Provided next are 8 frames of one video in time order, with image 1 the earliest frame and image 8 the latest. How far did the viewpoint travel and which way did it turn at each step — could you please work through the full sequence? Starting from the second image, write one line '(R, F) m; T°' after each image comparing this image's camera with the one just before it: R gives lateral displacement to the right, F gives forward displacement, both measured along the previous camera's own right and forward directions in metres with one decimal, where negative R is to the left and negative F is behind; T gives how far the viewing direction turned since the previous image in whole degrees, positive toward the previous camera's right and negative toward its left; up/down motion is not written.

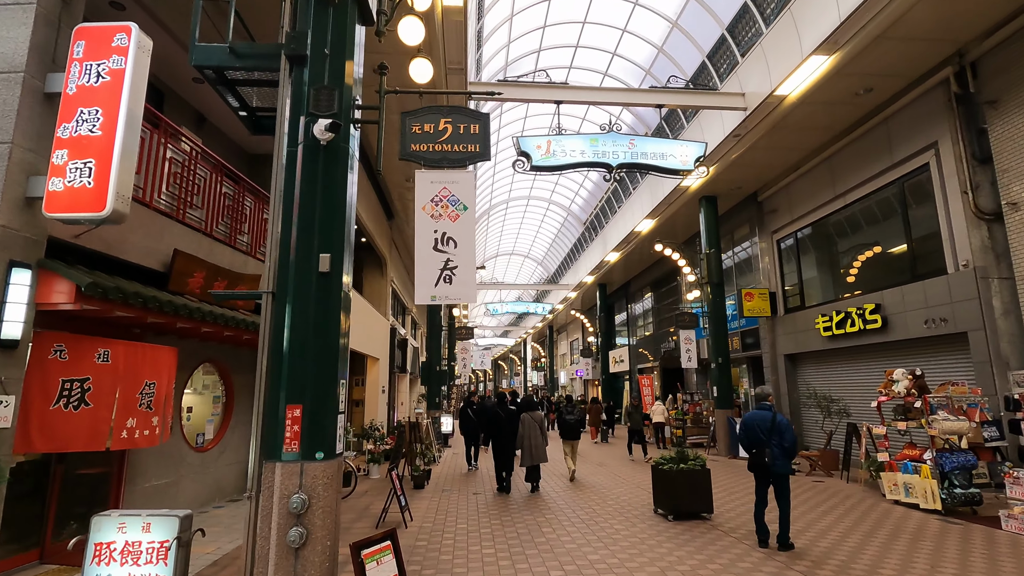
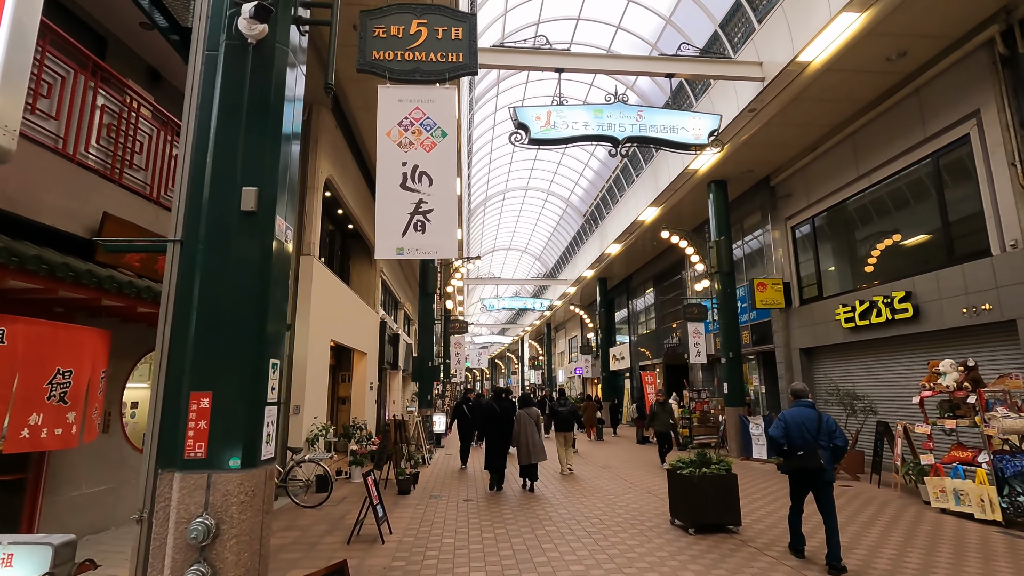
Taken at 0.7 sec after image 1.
(0.0, +0.9) m; 0°
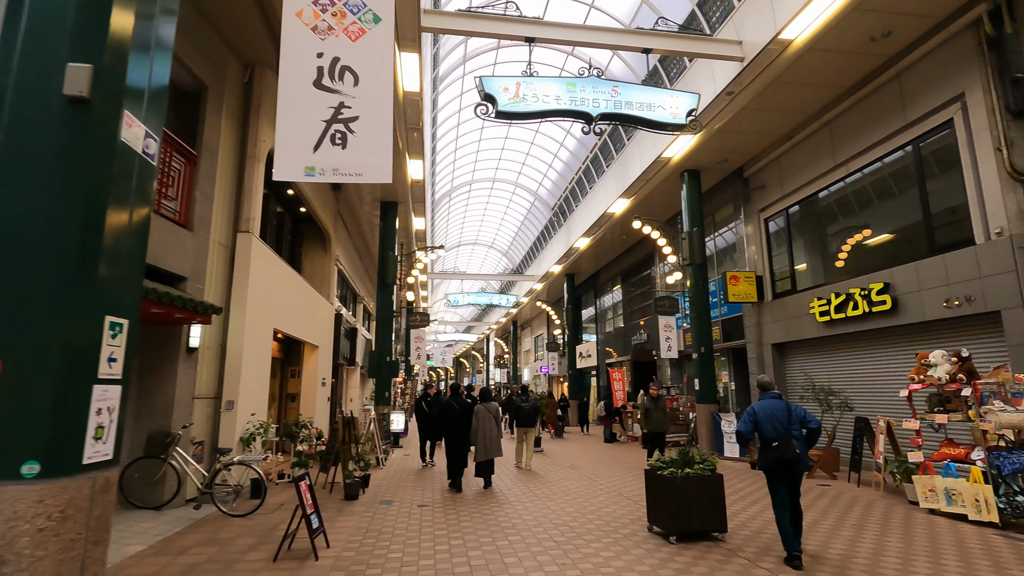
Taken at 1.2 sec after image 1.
(0.0, +0.7) m; +4°
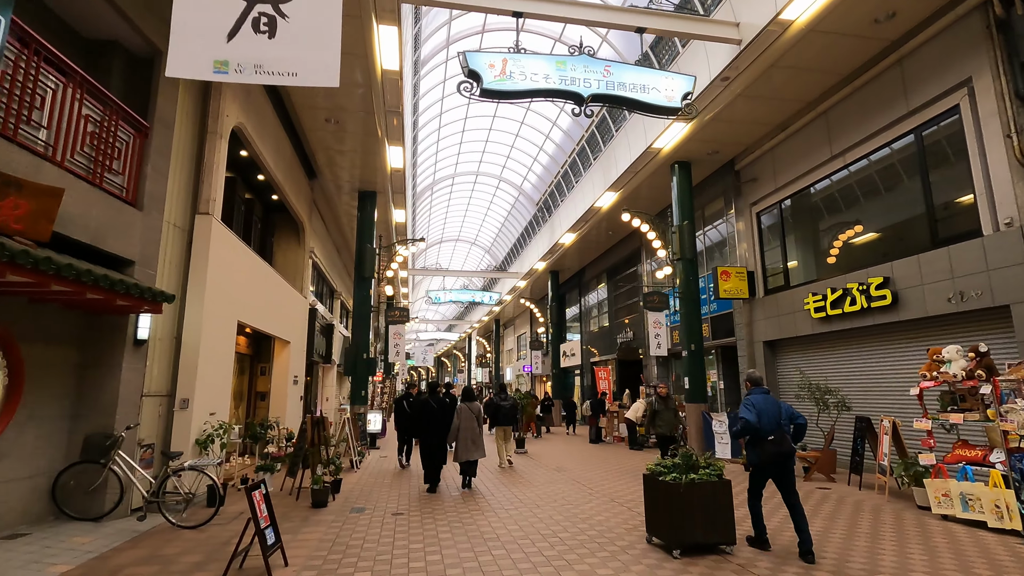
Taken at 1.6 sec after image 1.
(0.0, +0.5) m; +2°
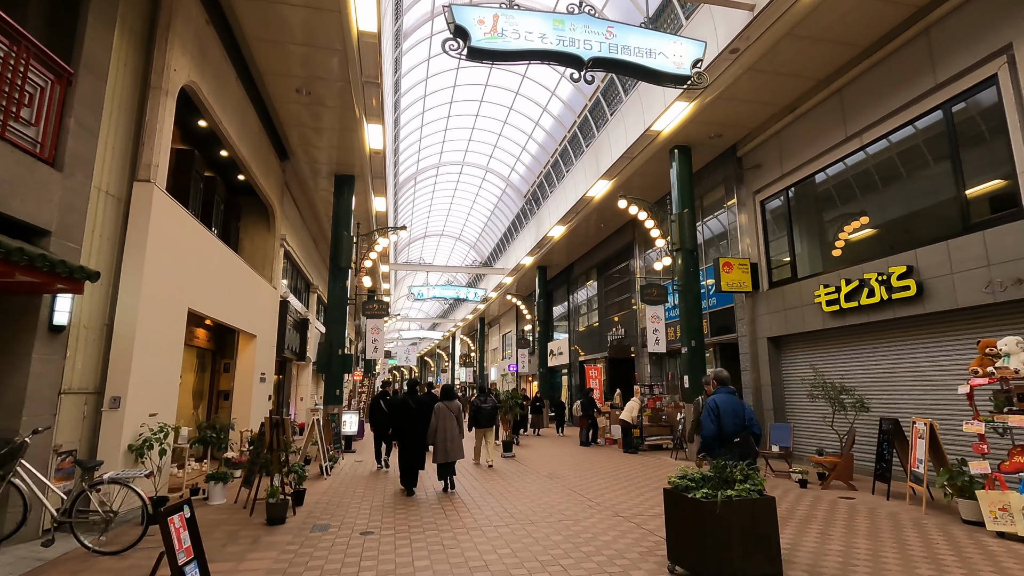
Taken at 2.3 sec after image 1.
(-0.1, +0.8) m; +2°
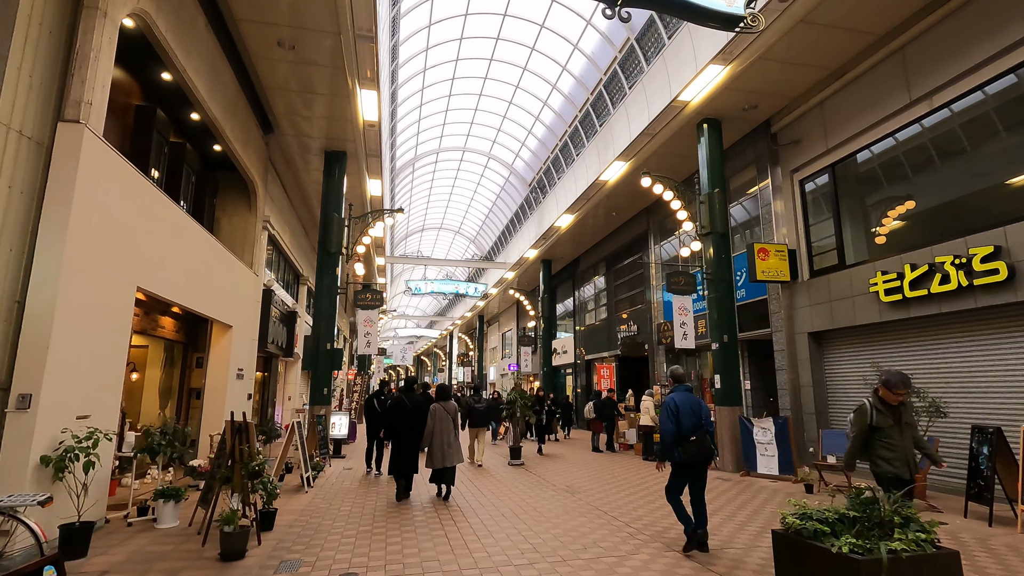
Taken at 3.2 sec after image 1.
(-0.2, +1.2) m; 0°
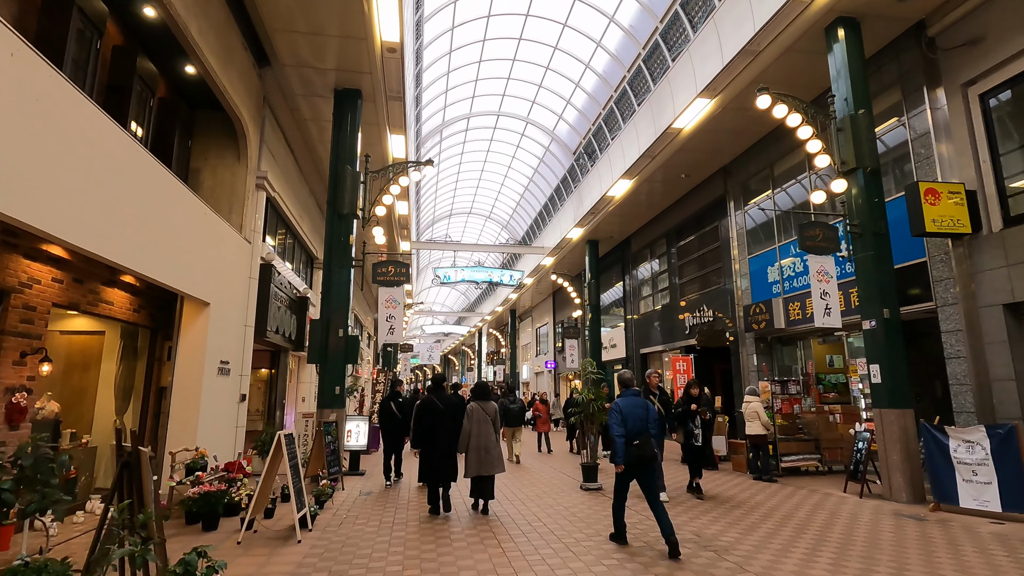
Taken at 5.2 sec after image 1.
(-0.6, +2.5) m; -3°
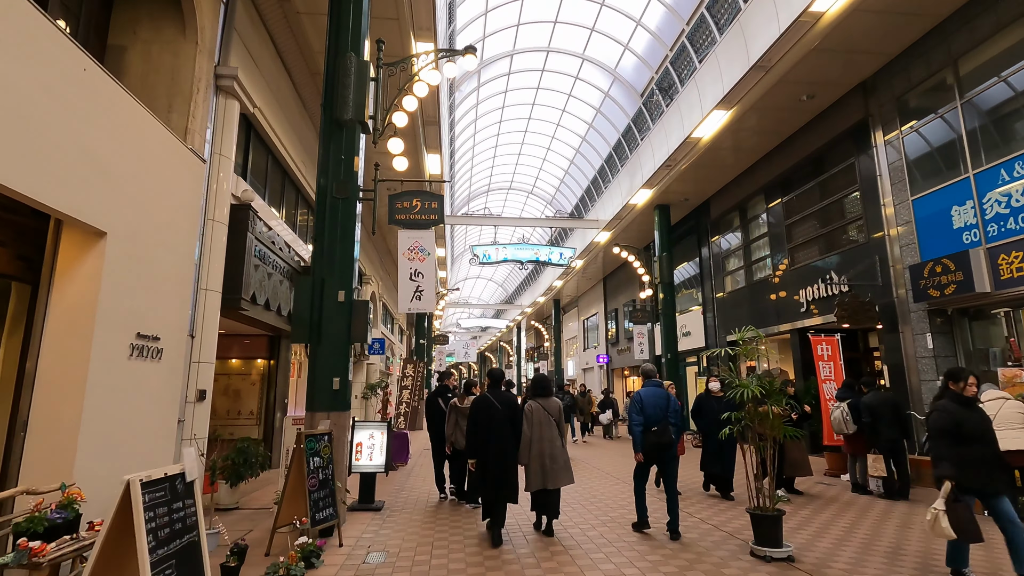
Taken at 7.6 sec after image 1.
(-0.6, +3.0) m; -4°
